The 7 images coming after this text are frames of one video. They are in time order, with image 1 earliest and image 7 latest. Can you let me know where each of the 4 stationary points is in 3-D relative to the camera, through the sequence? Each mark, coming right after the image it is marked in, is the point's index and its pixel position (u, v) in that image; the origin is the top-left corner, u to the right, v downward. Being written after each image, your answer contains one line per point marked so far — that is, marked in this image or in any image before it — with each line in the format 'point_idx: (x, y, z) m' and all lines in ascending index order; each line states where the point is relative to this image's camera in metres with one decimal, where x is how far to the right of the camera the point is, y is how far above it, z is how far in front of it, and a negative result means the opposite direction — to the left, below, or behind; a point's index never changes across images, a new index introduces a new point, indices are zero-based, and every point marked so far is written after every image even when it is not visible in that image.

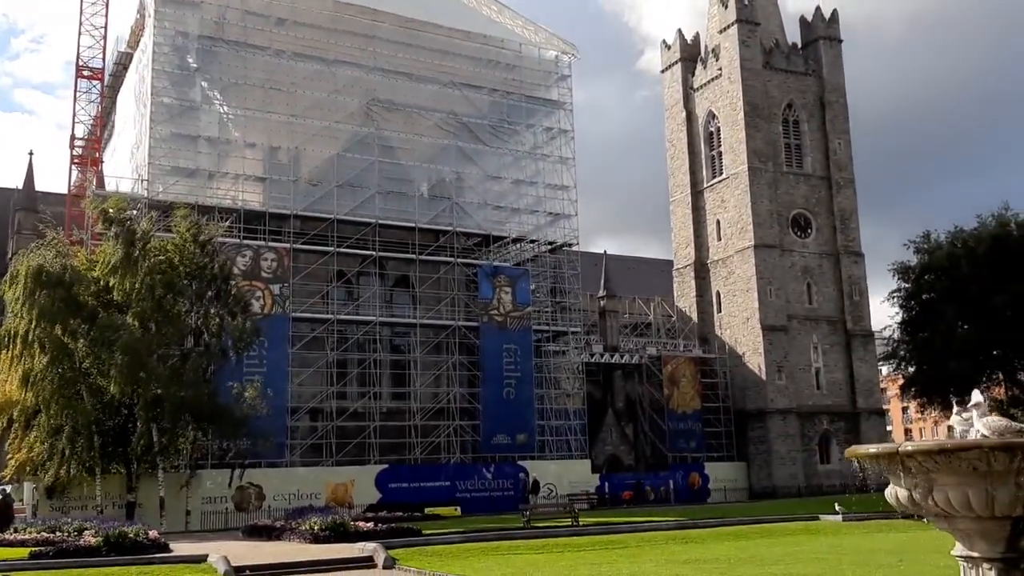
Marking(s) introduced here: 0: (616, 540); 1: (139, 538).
0: (+2.0, -4.9, +18.9) m
1: (-7.3, -5.0, +19.5) m
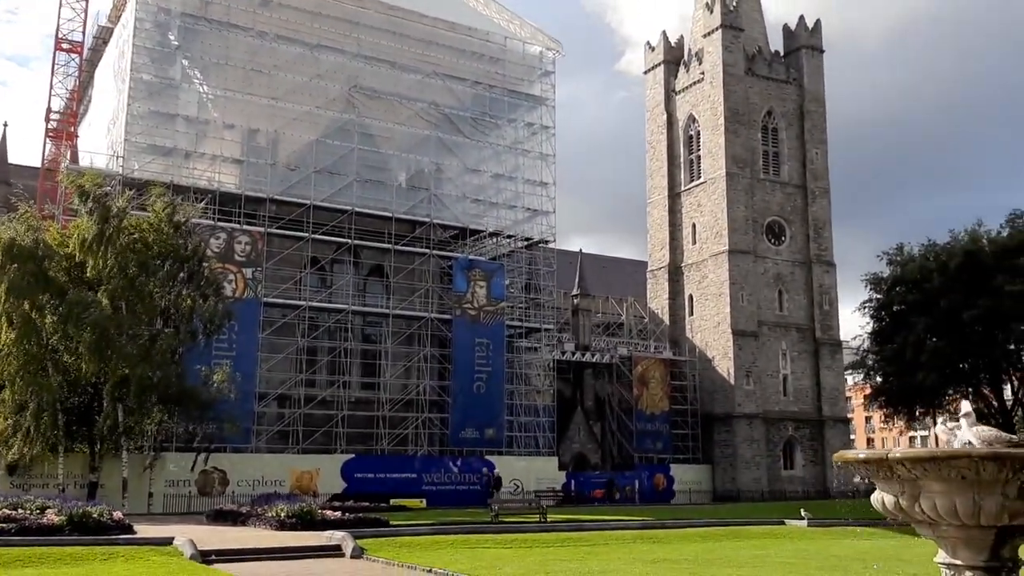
0: (+1.4, -4.8, +19.0) m
1: (-8.0, -4.5, +19.3) m
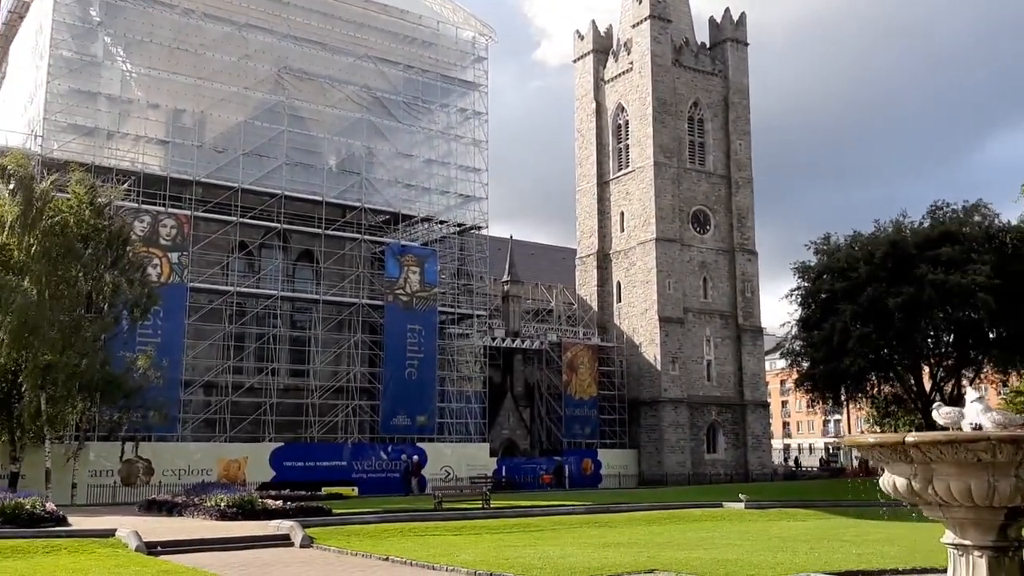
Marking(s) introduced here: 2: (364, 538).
0: (+0.4, -4.6, +19.1) m
1: (-9.0, -4.2, +18.6) m
2: (-2.5, -4.2, +16.4) m
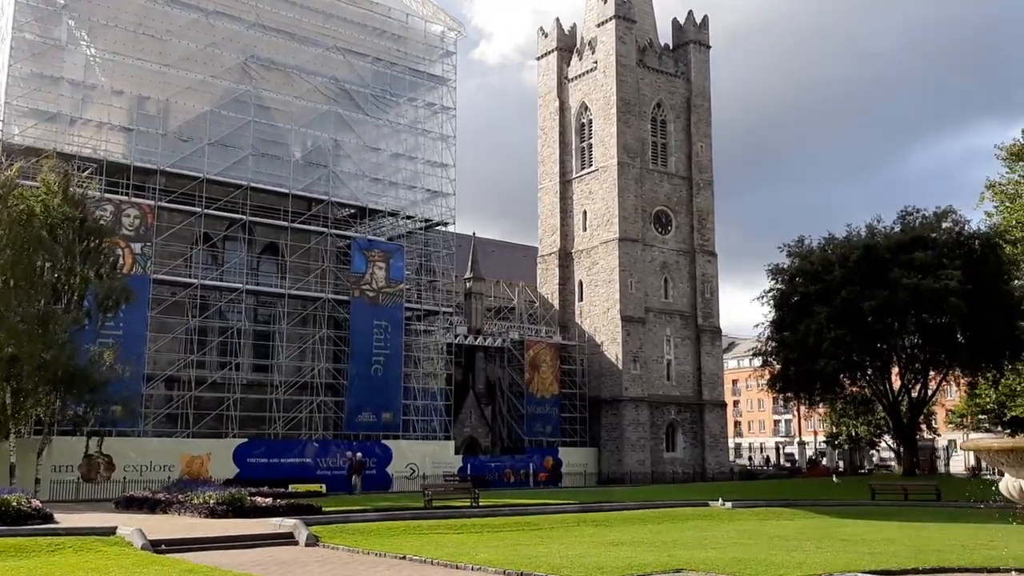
0: (+0.3, -4.5, +19.0) m
1: (-9.0, -4.0, +18.0) m
2: (-2.4, -4.1, +16.2) m
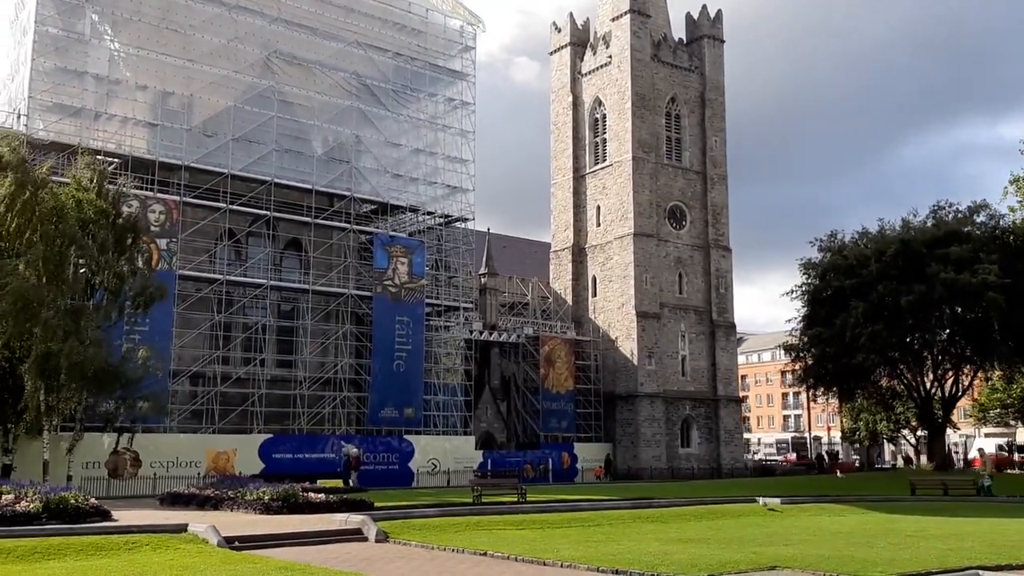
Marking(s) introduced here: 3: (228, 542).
0: (+1.4, -4.4, +18.9) m
1: (-7.9, -3.9, +17.9) m
2: (-1.3, -4.0, +16.1) m
3: (-4.1, -3.7, +14.2) m
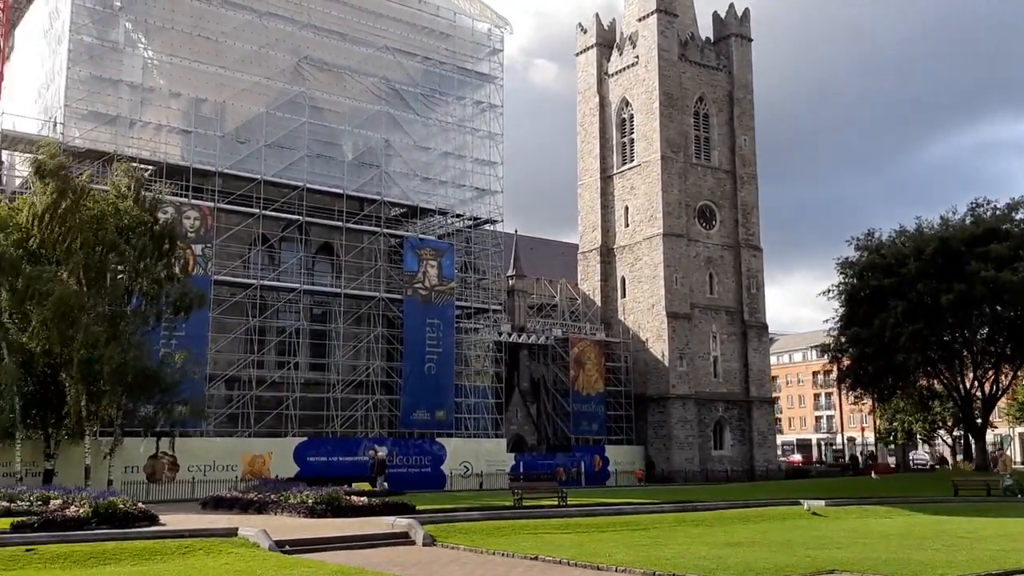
0: (+2.2, -4.5, +18.9) m
1: (-7.1, -4.1, +18.1) m
2: (-0.5, -4.1, +16.1) m
3: (-3.4, -3.8, +14.3) m
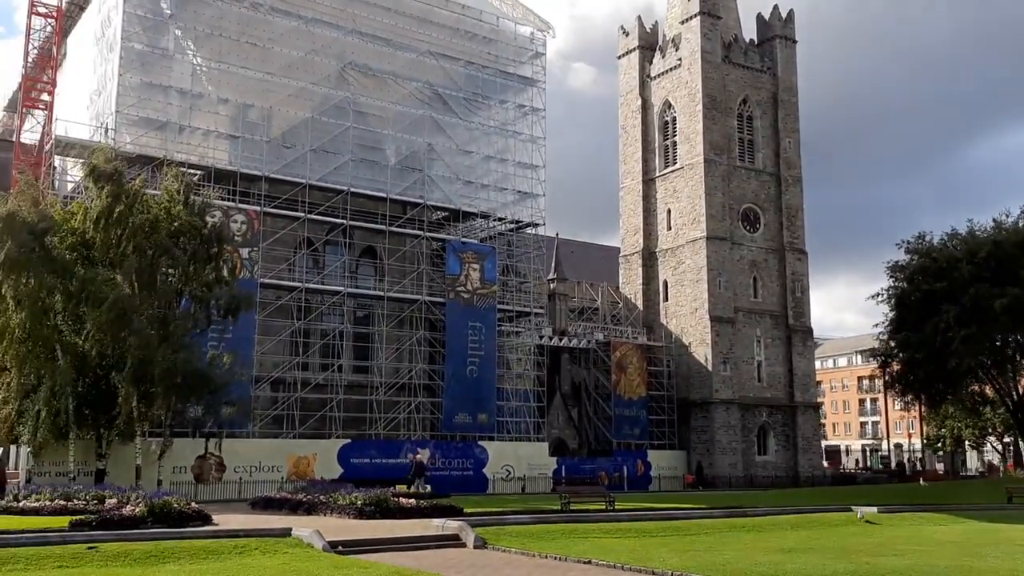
0: (+3.2, -4.5, +18.7) m
1: (-6.2, -4.1, +18.3) m
2: (+0.3, -4.1, +16.1) m
3: (-2.6, -3.8, +14.4) m
